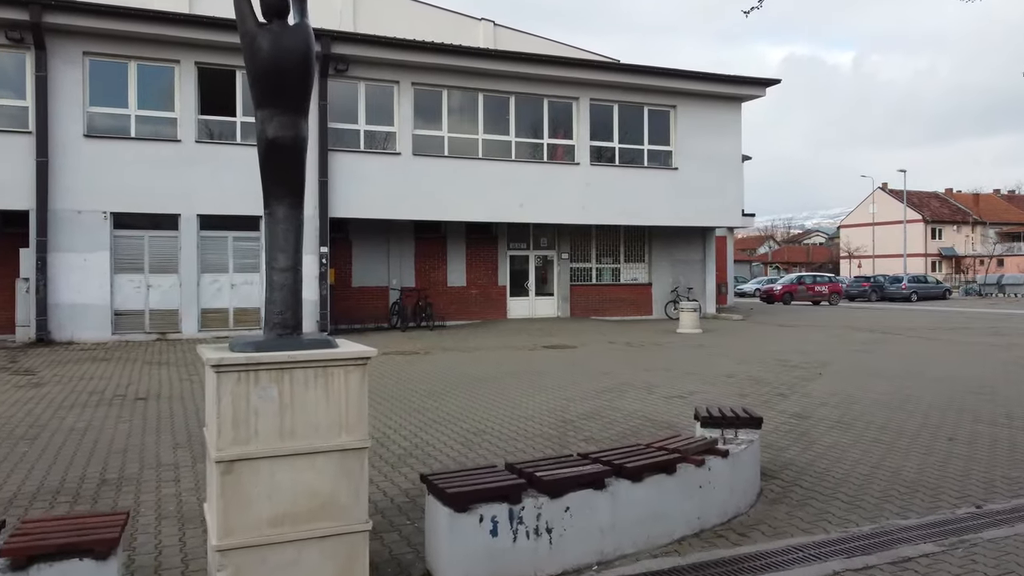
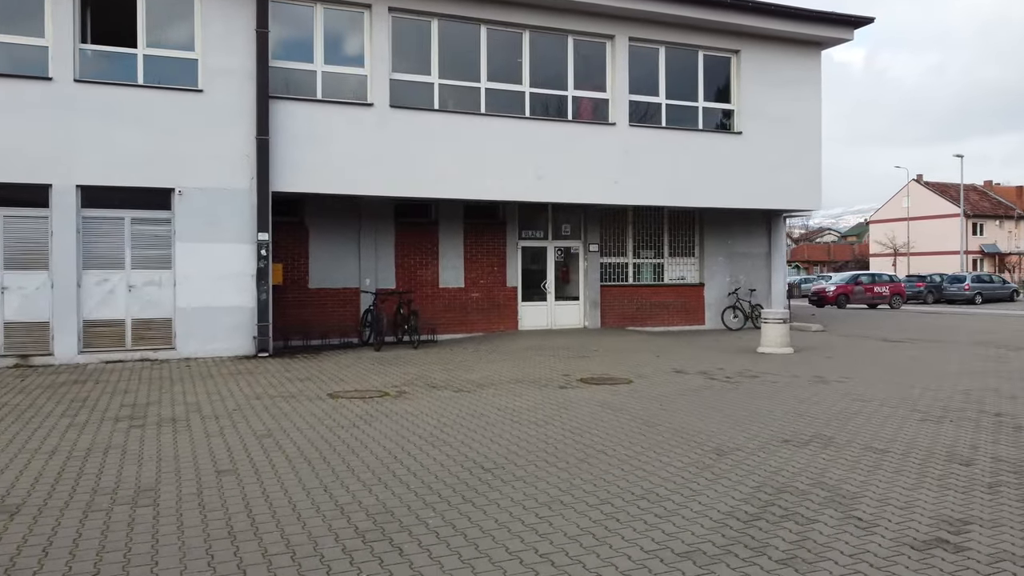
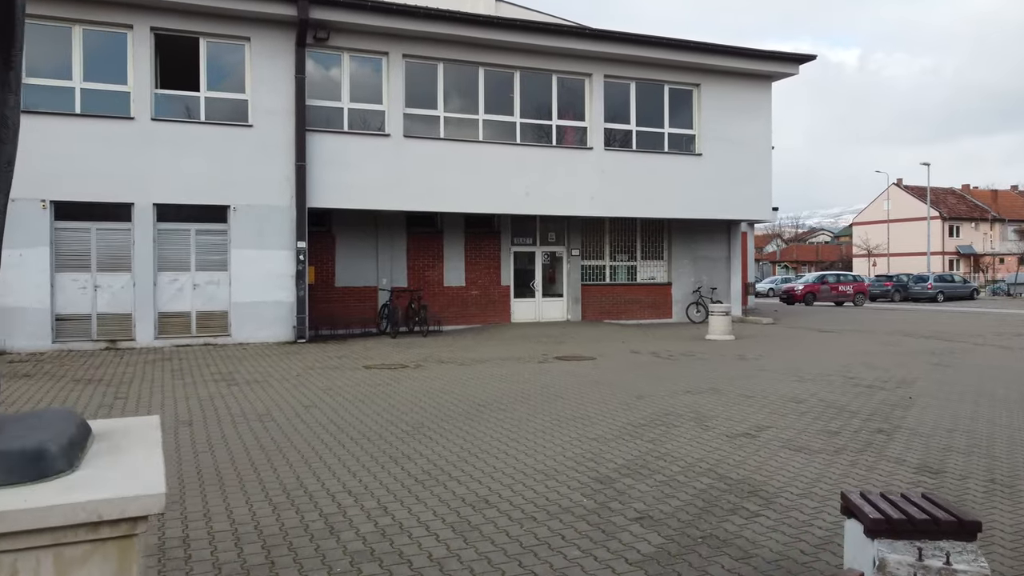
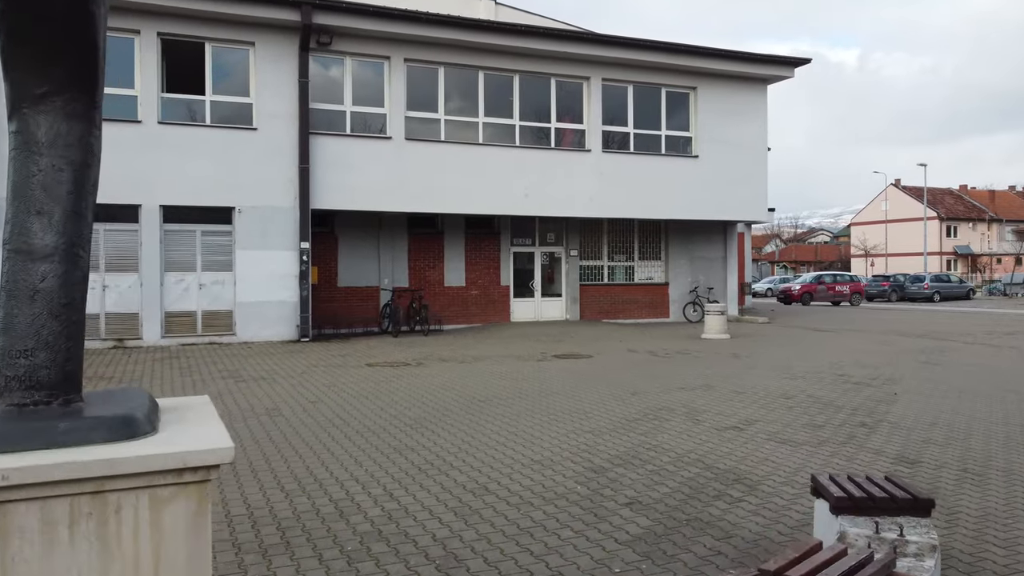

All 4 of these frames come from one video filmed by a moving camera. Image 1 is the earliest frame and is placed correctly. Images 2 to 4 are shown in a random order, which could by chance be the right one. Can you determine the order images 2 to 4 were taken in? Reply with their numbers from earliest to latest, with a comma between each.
4, 3, 2
